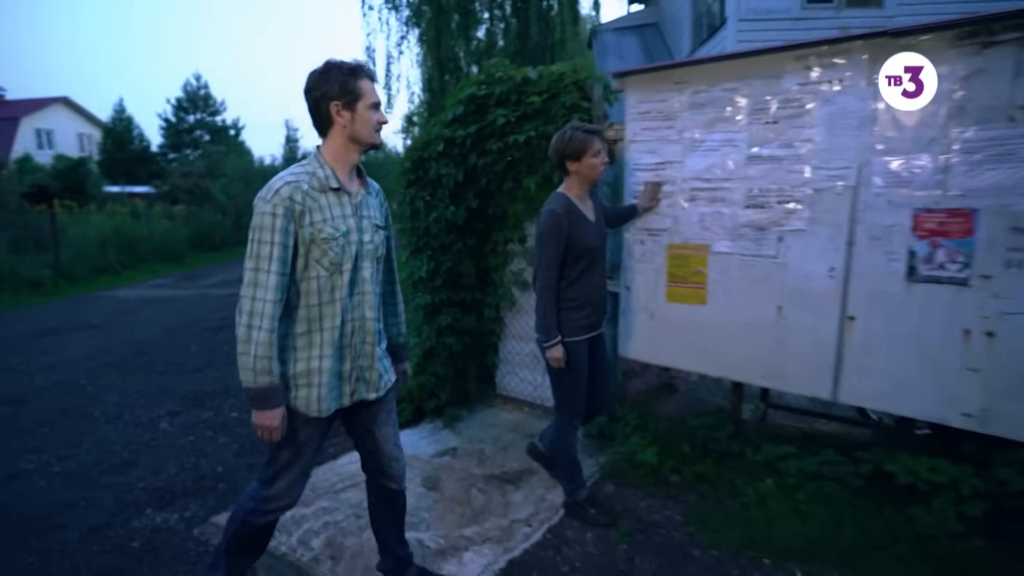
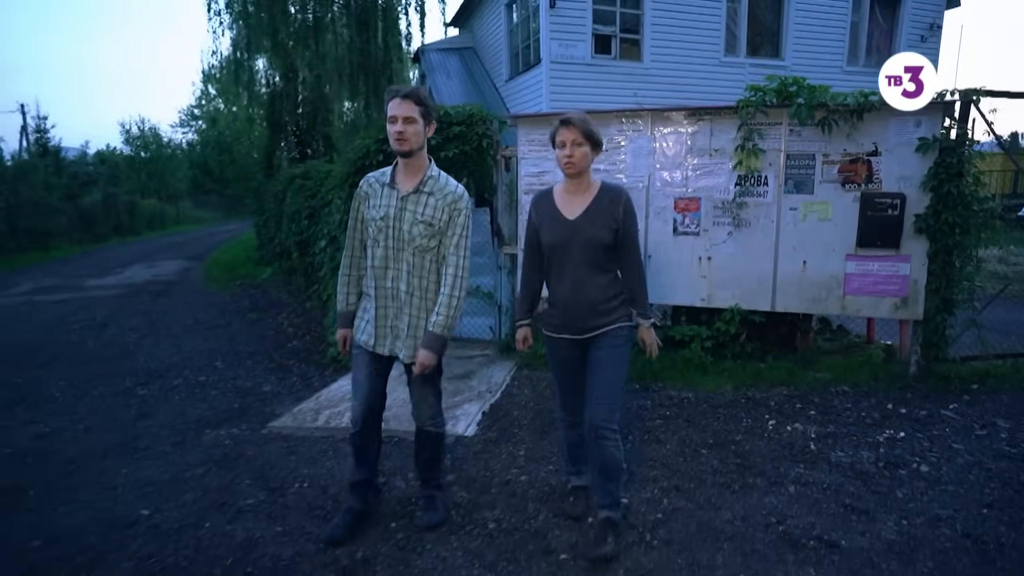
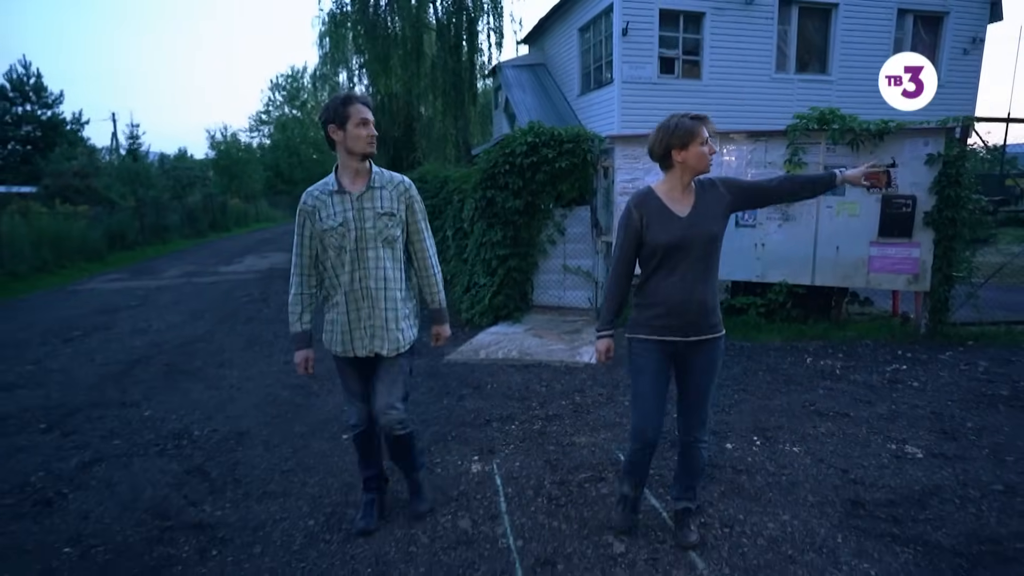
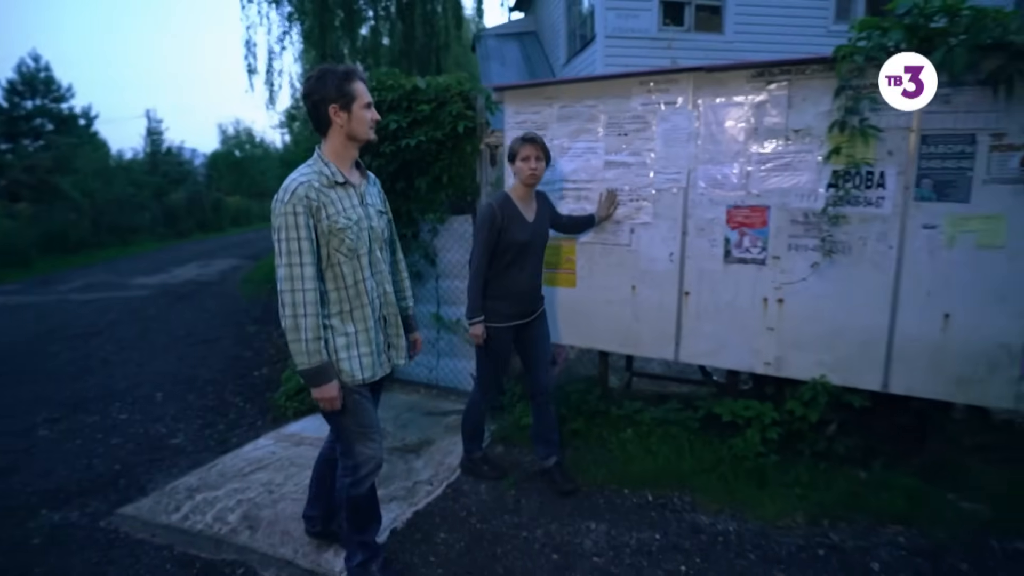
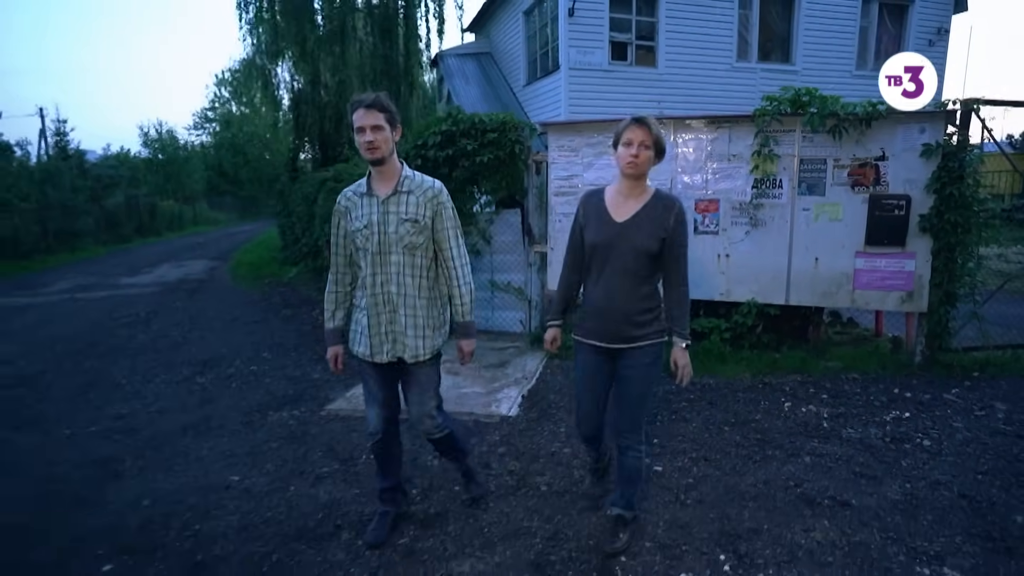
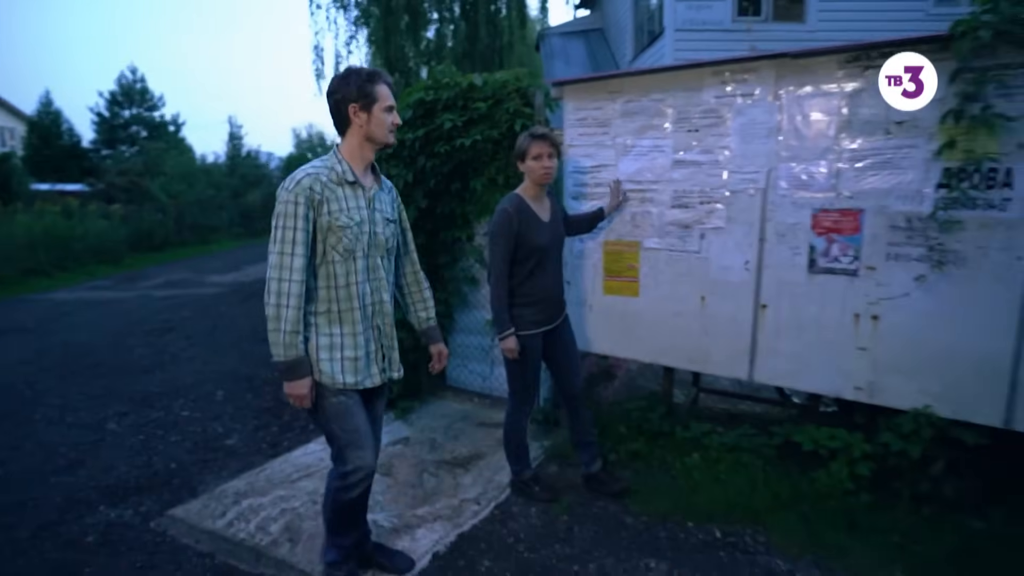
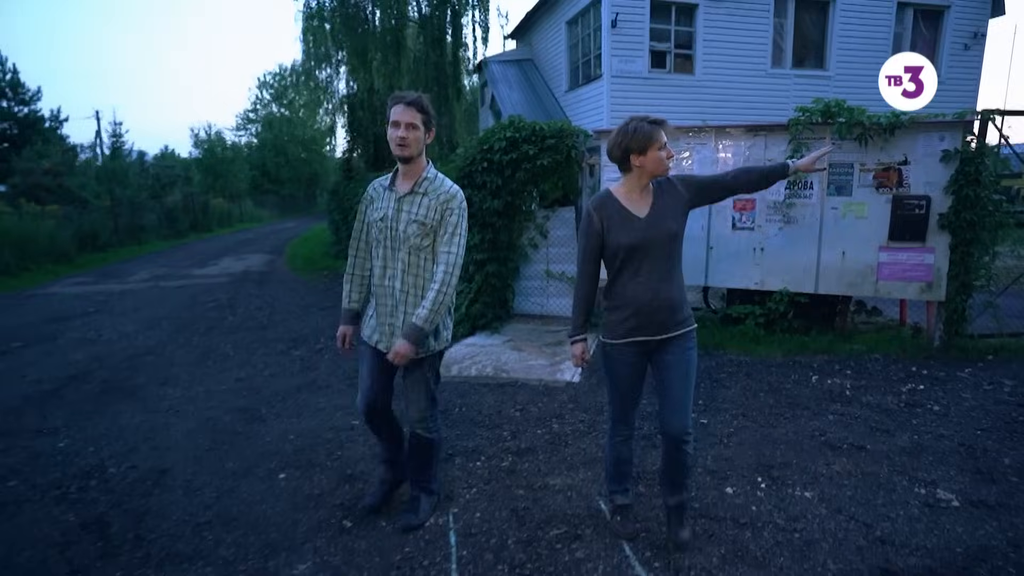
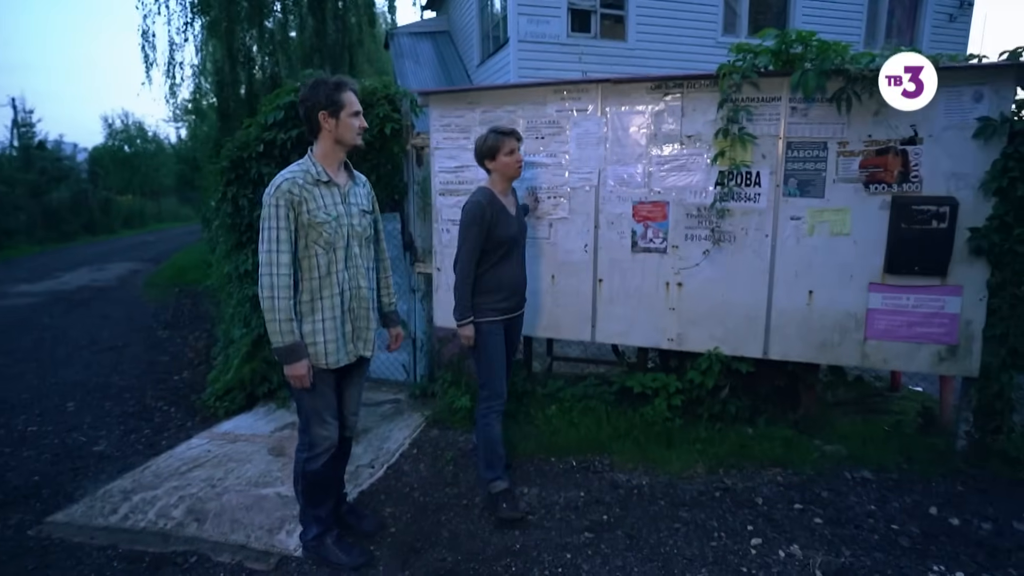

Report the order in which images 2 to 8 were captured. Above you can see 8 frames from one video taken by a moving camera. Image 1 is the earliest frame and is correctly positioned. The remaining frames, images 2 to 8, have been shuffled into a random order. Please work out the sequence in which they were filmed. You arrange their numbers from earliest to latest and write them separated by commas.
6, 4, 8, 2, 5, 7, 3
